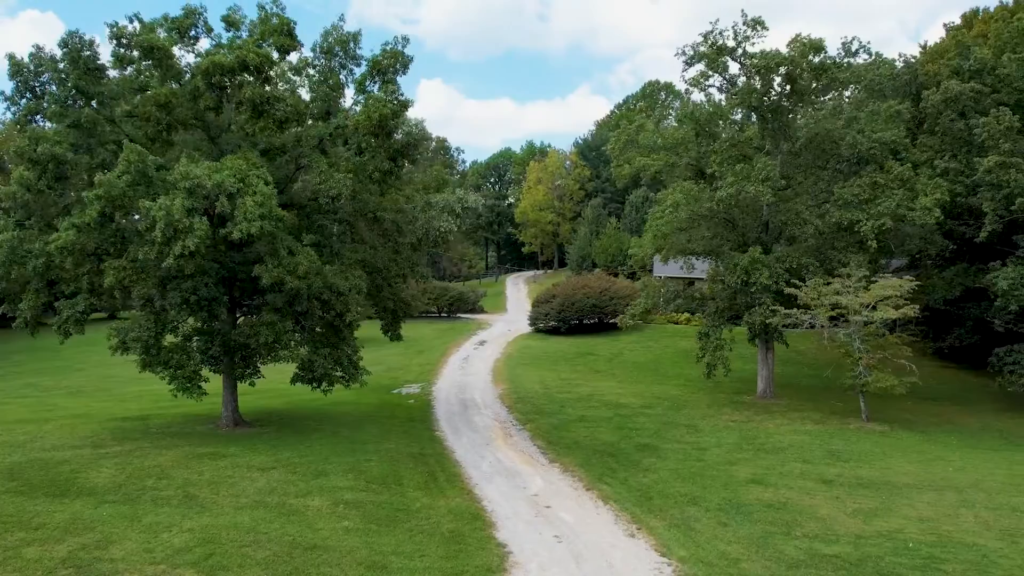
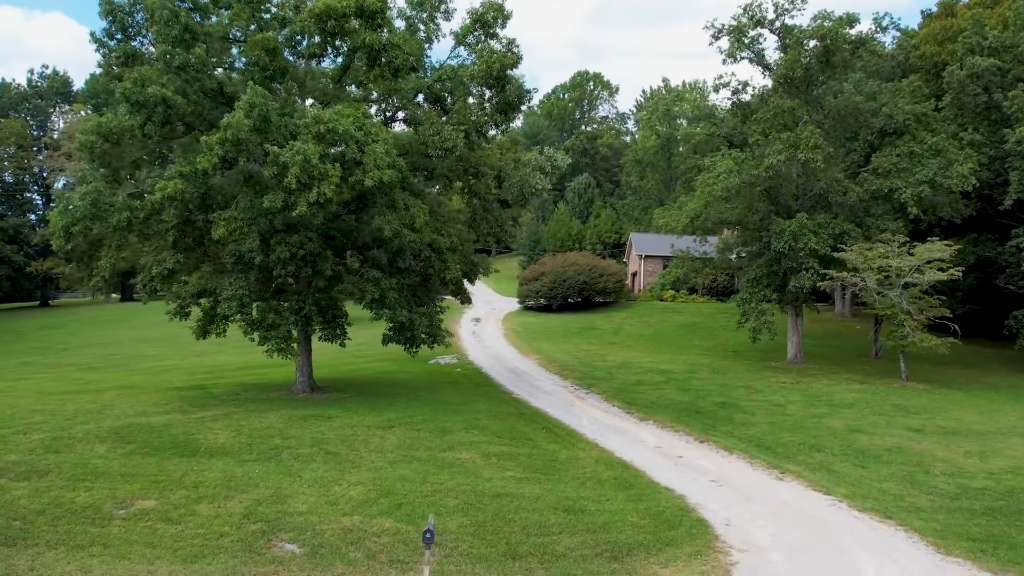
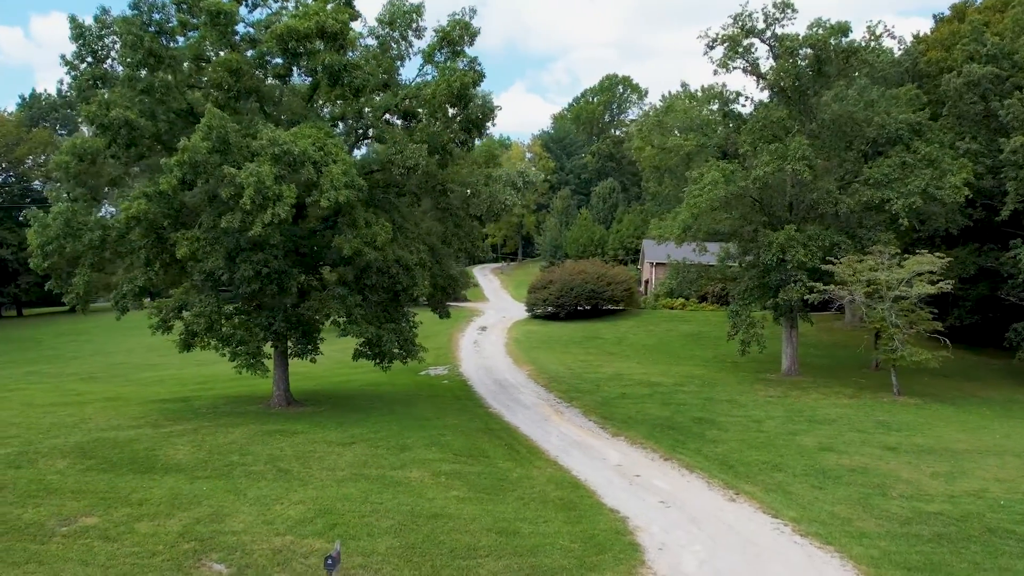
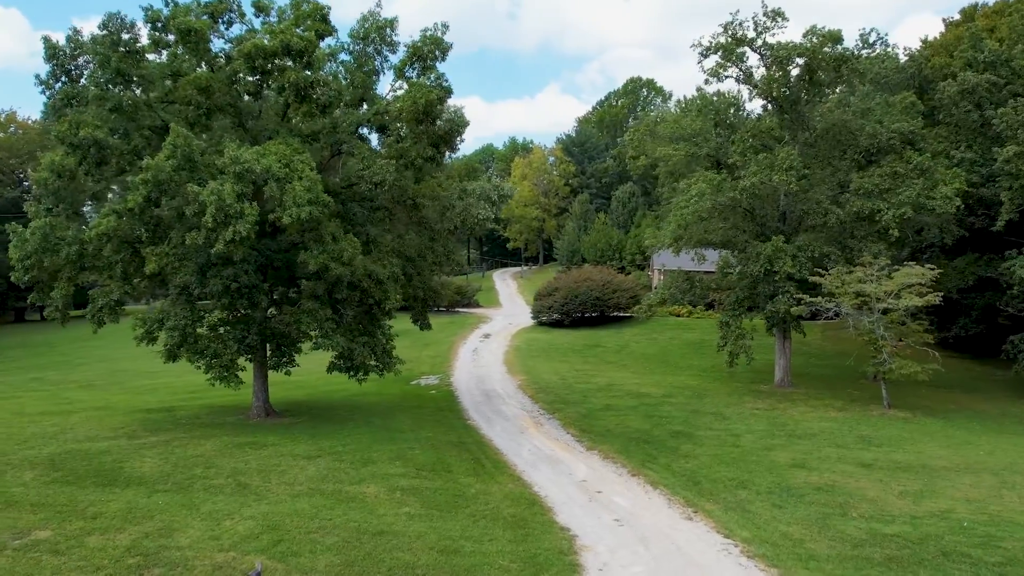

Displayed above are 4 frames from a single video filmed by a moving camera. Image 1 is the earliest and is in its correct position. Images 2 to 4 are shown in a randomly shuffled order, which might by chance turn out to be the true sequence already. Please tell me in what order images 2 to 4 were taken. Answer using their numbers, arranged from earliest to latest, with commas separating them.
4, 3, 2
